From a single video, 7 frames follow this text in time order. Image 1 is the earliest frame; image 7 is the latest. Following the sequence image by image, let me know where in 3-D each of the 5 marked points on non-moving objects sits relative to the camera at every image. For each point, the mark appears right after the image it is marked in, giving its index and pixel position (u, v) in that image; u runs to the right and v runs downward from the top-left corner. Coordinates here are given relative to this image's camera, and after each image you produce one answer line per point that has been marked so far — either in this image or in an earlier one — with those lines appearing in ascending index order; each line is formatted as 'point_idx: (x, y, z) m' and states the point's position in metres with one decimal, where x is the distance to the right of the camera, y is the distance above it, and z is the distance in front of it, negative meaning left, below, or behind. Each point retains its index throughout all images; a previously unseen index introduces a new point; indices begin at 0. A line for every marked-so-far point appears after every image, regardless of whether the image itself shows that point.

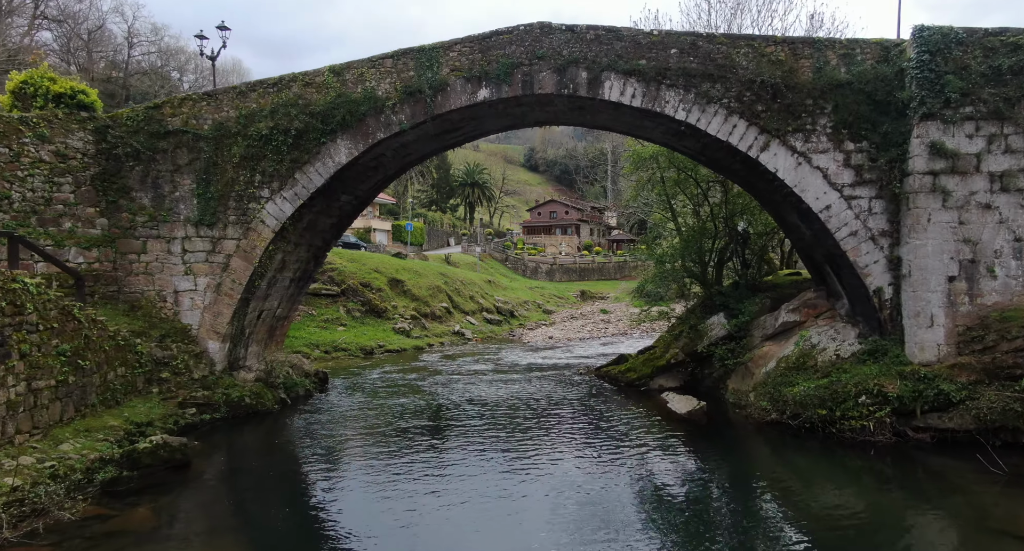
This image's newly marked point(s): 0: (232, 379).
0: (-4.7, -1.7, +11.8) m
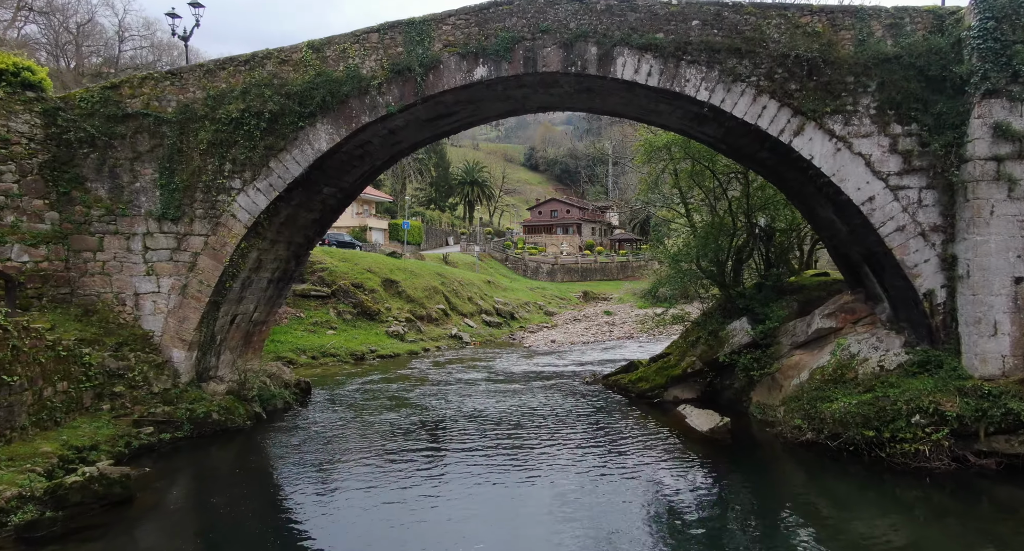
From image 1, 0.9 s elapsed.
0: (-4.7, -1.8, +10.5) m
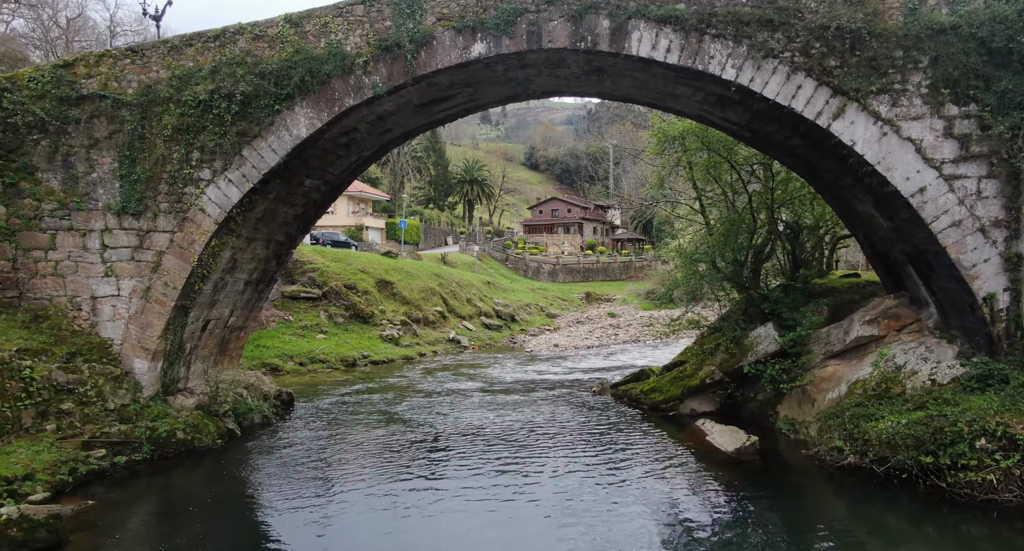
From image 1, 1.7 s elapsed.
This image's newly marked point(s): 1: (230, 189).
0: (-4.7, -1.8, +9.4) m
1: (-3.8, +1.2, +9.4) m
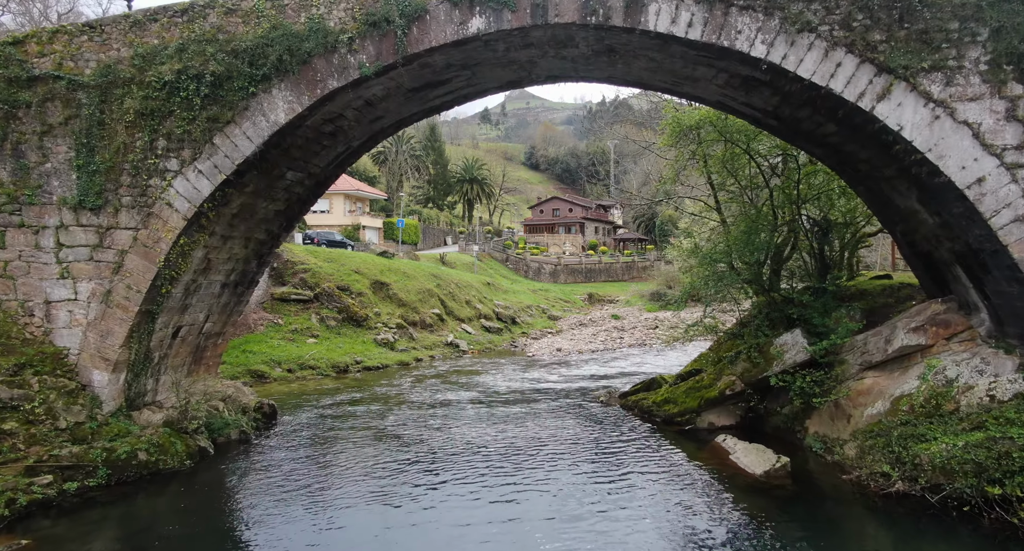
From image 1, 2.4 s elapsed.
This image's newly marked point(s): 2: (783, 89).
0: (-4.7, -1.8, +8.5) m
1: (-3.8, +1.1, +8.4) m
2: (+3.2, +2.2, +8.2) m
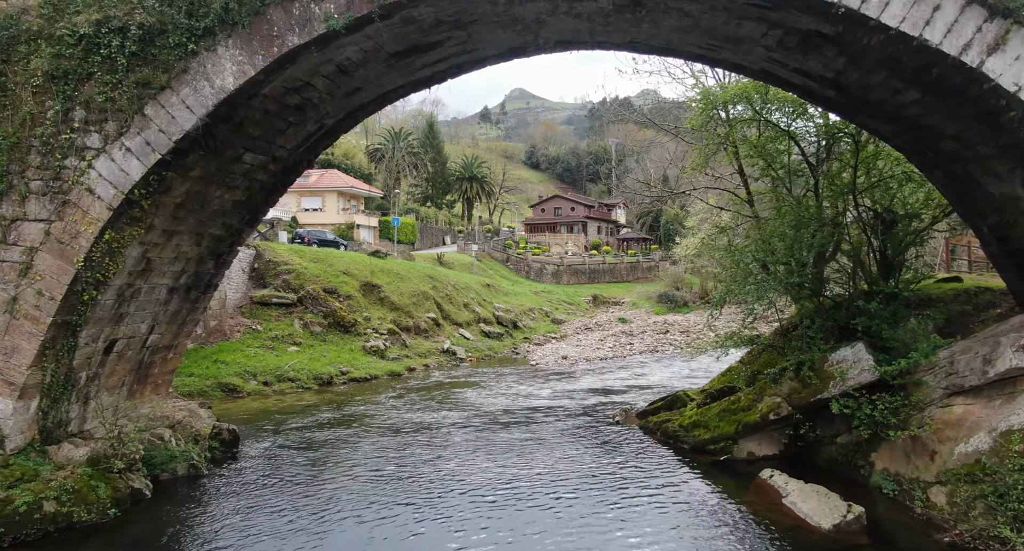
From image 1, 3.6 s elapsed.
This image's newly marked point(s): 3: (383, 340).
0: (-4.6, -1.8, +6.8) m
1: (-3.7, +1.1, +6.8) m
2: (+3.2, +2.2, +6.6) m
3: (-3.4, -1.7, +18.4) m
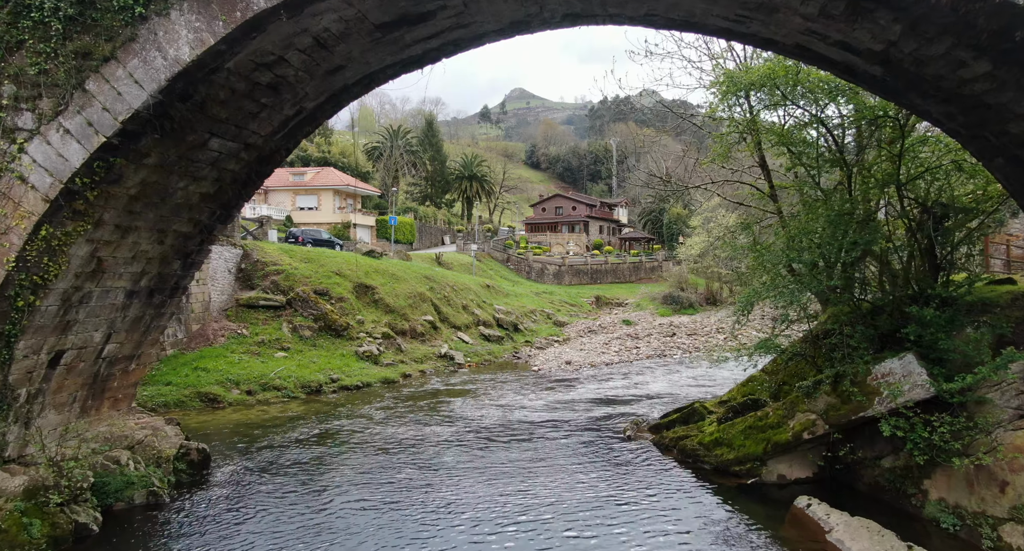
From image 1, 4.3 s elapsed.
0: (-4.6, -1.8, +5.8) m
1: (-3.7, +1.1, +5.8) m
2: (+3.3, +2.1, +5.6) m
3: (-3.4, -1.7, +17.4) m
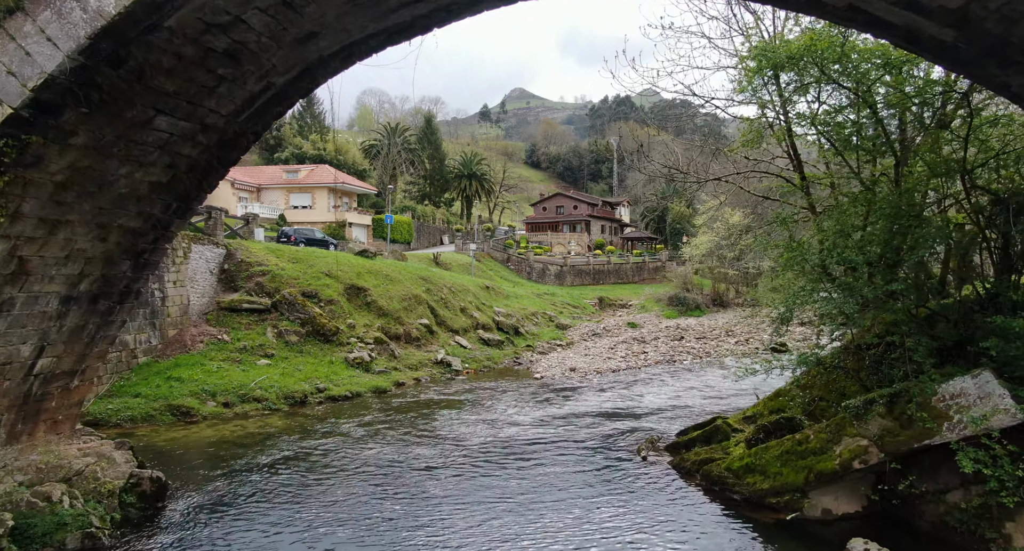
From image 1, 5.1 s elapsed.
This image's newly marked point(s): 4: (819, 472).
0: (-4.6, -1.9, +4.7) m
1: (-3.7, +1.1, +4.7) m
2: (+3.3, +2.1, +4.5) m
3: (-3.3, -1.8, +16.3) m
4: (+3.0, -1.9, +6.9) m
